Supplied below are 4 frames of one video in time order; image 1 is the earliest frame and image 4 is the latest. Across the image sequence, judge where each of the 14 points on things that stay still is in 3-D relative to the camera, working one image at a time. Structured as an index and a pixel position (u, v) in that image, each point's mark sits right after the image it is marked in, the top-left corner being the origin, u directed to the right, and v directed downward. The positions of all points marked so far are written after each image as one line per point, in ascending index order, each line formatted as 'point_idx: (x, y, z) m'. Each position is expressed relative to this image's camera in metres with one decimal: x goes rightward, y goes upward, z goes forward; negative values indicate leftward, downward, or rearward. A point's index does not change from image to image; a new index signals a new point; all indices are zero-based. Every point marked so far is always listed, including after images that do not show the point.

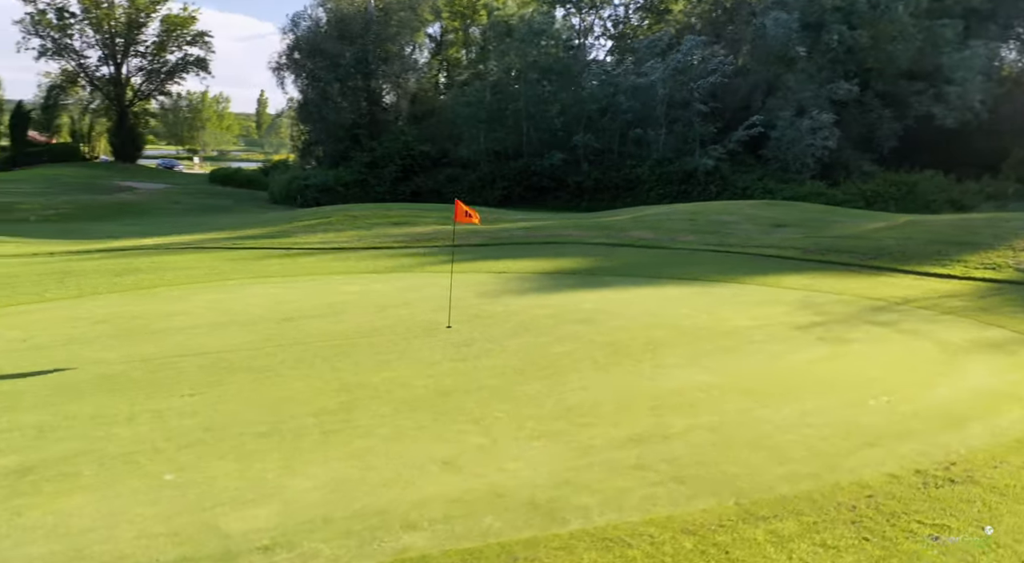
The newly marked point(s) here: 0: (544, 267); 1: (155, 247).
0: (+0.5, +0.3, +13.2) m
1: (-7.6, +0.7, +16.1) m
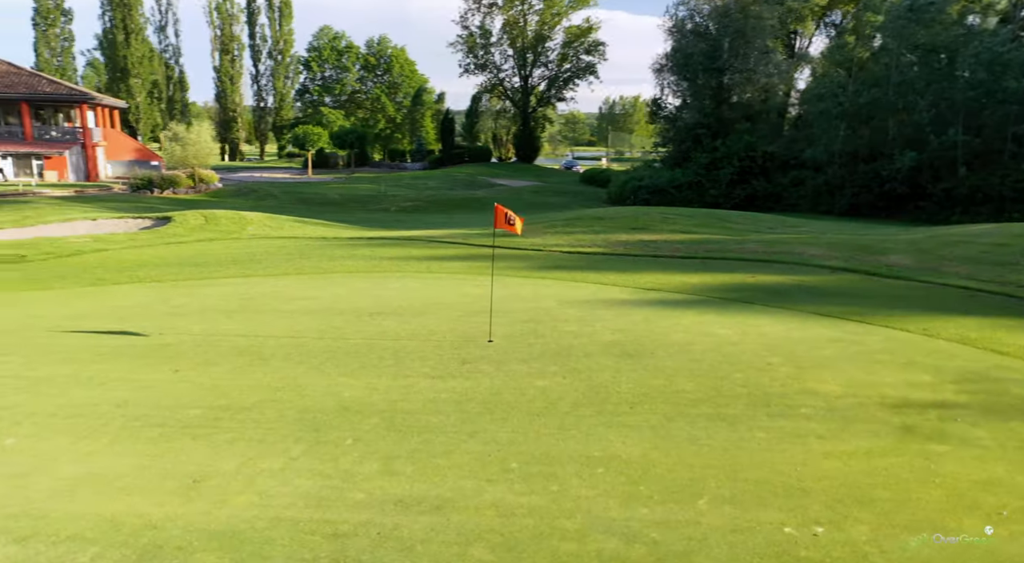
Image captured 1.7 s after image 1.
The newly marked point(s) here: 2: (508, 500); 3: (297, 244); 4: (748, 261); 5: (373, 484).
0: (+3.0, -0.1, +11.4) m
1: (-2.5, +1.0, +18.0) m
2: (0.0, -1.3, +4.6) m
3: (-5.0, +0.9, +17.4) m
4: (+4.3, +0.3, +13.5) m
5: (-0.9, -1.3, +4.8) m
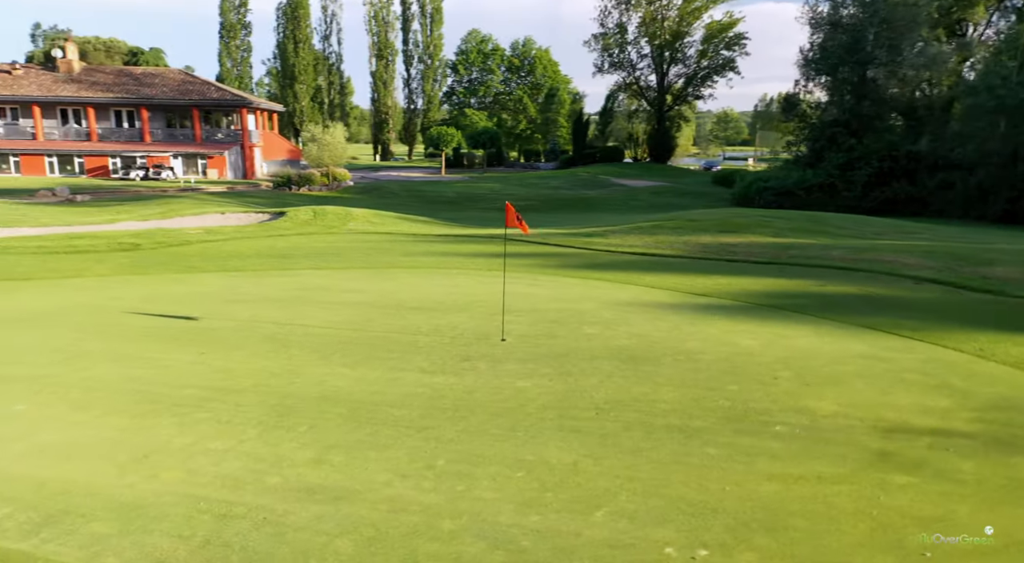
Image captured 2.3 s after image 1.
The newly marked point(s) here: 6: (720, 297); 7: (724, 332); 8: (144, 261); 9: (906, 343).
0: (+3.6, -0.1, +10.7) m
1: (-0.5, +1.1, +18.2) m
2: (-0.6, -1.3, +4.6) m
3: (-3.1, +1.0, +18.1) m
4: (+5.3, +0.2, +12.5) m
5: (-1.4, -1.3, +5.0) m
6: (+2.9, -0.2, +10.4) m
7: (+2.5, -0.6, +8.4) m
8: (-7.2, +0.4, +14.7) m
9: (+4.2, -0.6, +7.8) m
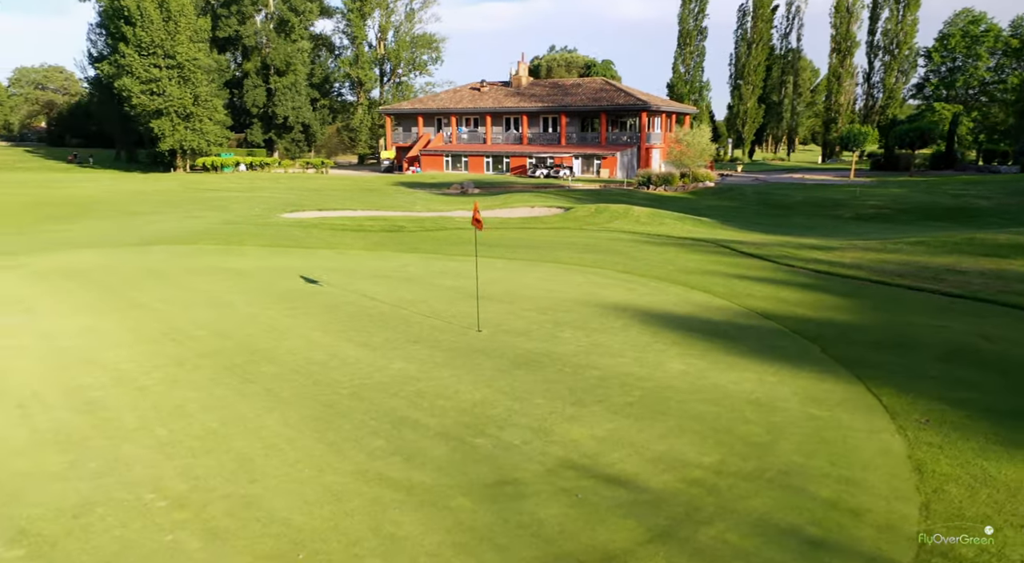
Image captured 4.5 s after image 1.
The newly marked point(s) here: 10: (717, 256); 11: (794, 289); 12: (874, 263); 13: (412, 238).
0: (+4.0, -0.5, +8.7) m
1: (+4.7, +0.9, +17.2) m
2: (-3.0, -1.1, +5.8) m
3: (+2.5, +1.1, +18.5) m
4: (+6.4, -0.3, +9.3) m
5: (-3.4, -1.0, +6.6) m
6: (+3.3, -0.5, +8.8) m
7: (+1.7, -0.7, +7.4) m
8: (-2.9, +0.9, +17.9) m
9: (+2.8, -0.9, +5.9) m
10: (+4.1, +0.5, +14.7) m
11: (+4.2, -0.1, +10.9) m
12: (+6.3, +0.4, +13.2) m
13: (-2.5, +1.1, +18.3) m
